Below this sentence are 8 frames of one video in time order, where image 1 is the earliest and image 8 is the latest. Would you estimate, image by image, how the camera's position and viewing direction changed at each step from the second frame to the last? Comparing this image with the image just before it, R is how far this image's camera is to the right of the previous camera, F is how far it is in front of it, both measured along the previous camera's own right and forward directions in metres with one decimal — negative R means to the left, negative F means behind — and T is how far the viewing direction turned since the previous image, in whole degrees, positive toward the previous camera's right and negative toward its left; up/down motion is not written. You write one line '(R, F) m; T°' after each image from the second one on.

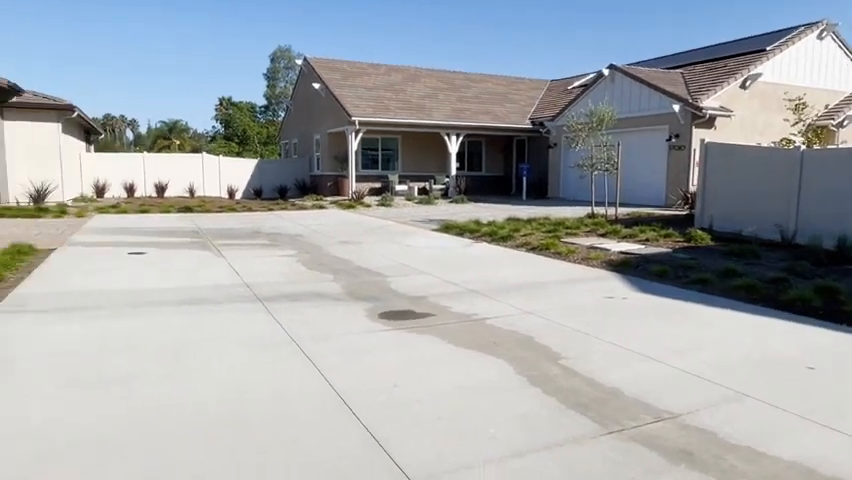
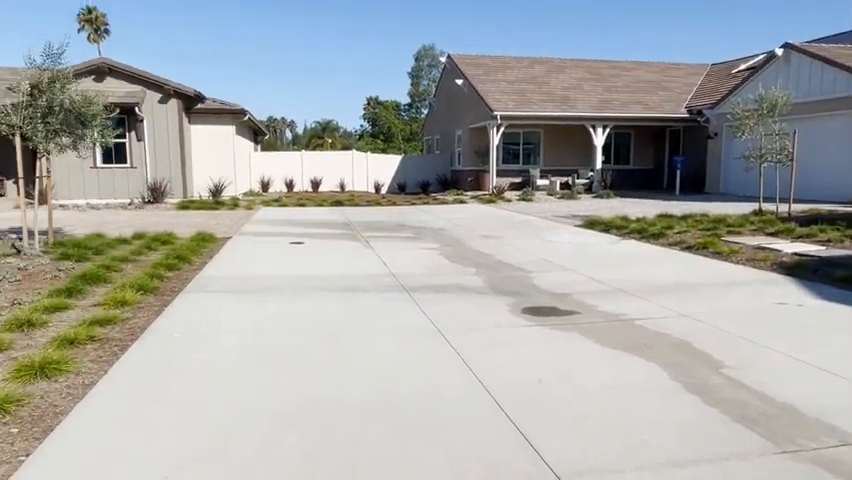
(-0.1, 0.0) m; -14°
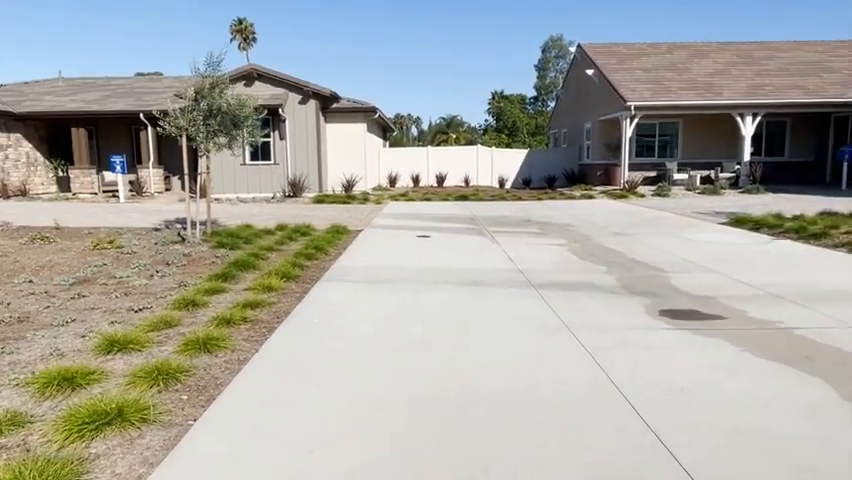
(-0.1, 0.0) m; -12°
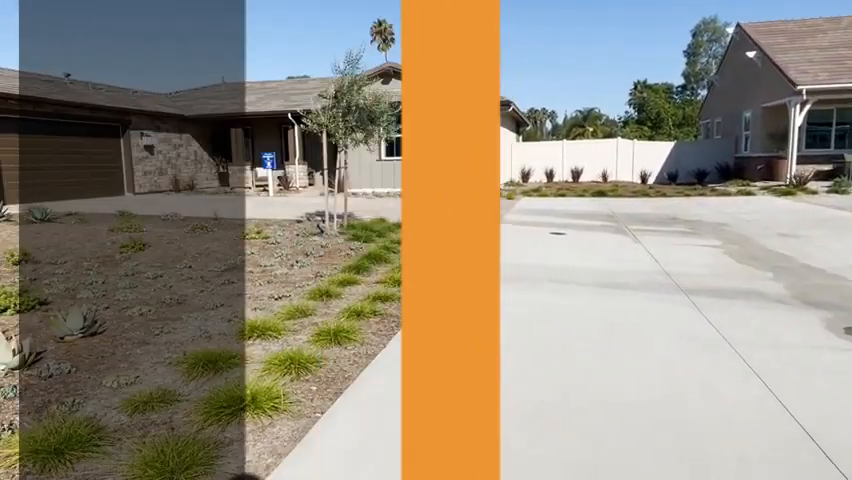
(0.0, +0.2) m; -13°
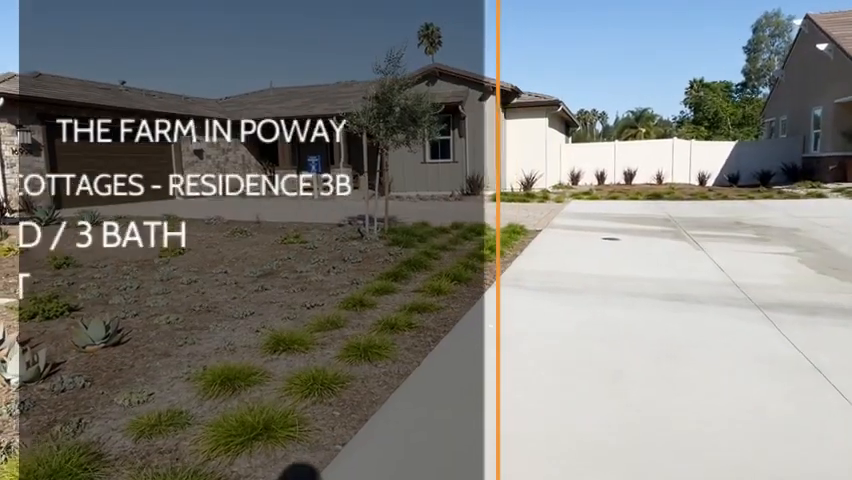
(+0.1, +0.4) m; -5°
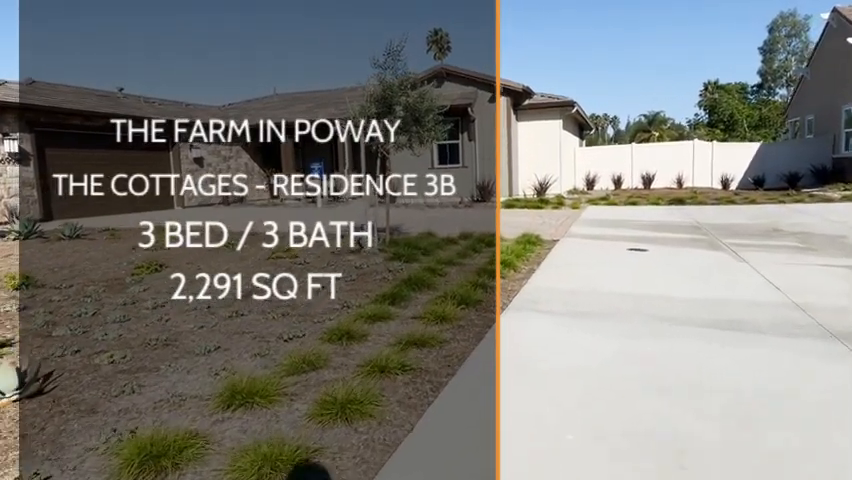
(+0.1, +0.9) m; -1°
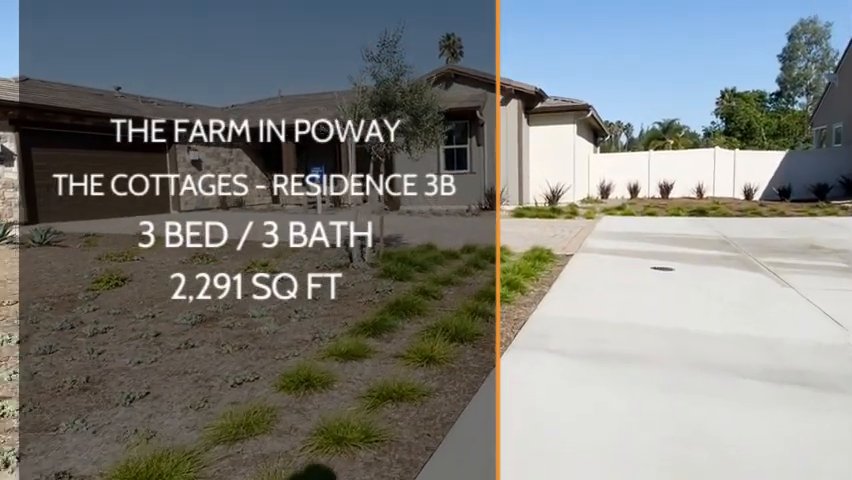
(+0.2, +0.9) m; -1°
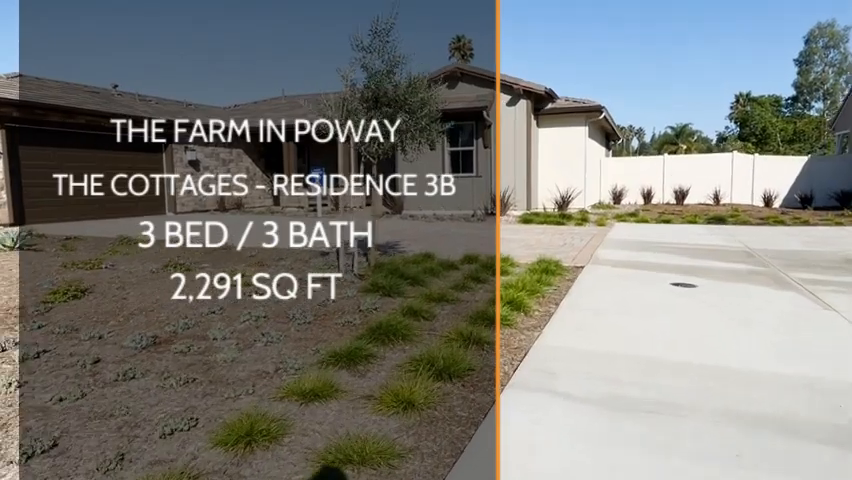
(+0.2, +0.7) m; -1°
